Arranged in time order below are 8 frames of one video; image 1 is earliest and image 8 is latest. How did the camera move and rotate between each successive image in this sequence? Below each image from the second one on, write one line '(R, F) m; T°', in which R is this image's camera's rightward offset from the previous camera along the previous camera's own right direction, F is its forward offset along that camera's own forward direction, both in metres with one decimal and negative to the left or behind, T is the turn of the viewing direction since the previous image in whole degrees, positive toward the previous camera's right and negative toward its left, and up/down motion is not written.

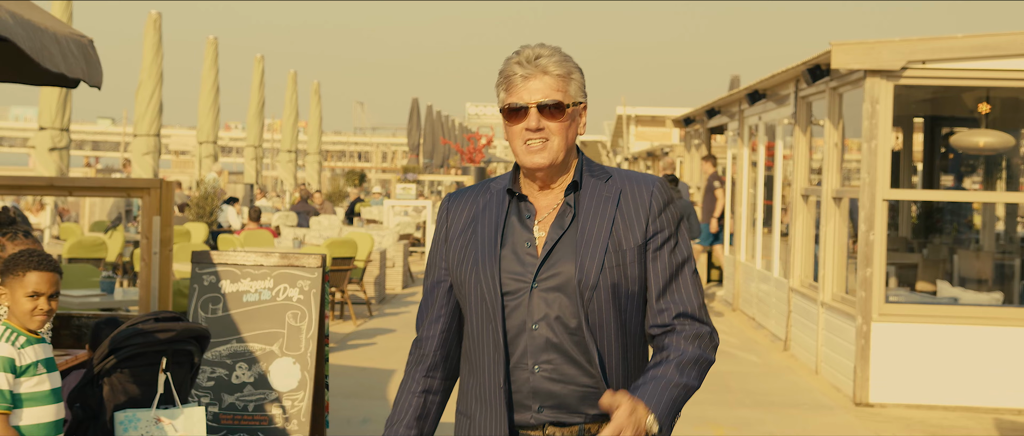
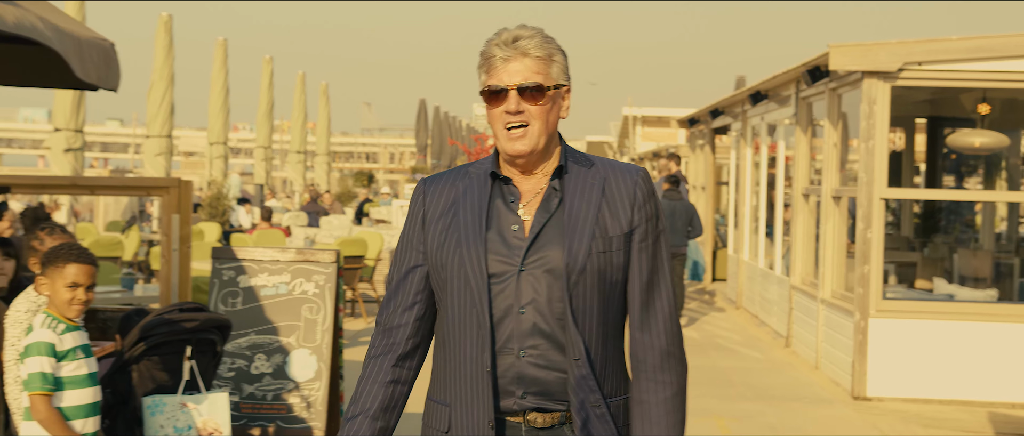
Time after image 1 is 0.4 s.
(0.0, -0.2) m; 0°
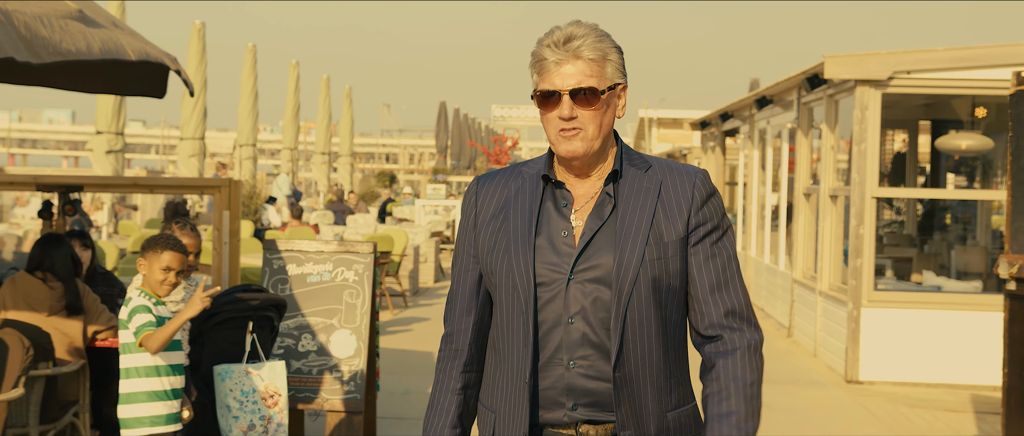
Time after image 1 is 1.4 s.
(0.0, -0.7) m; -1°
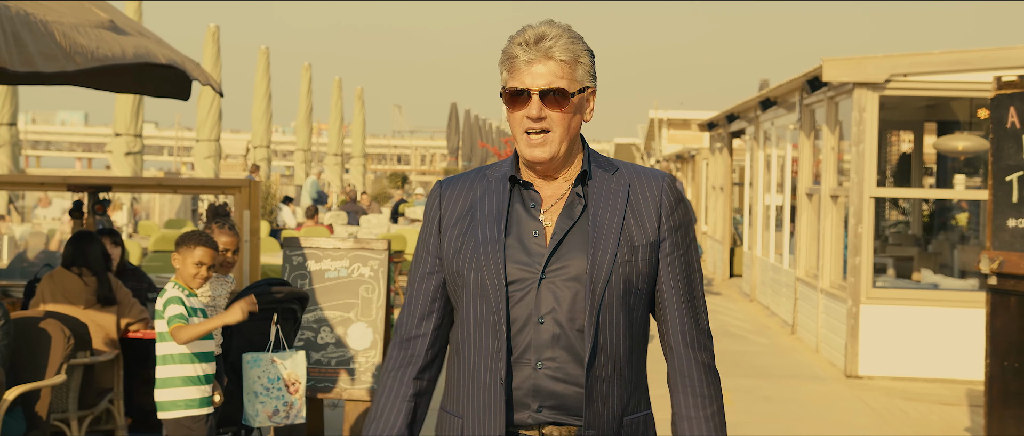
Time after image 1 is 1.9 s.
(0.0, -0.3) m; -1°
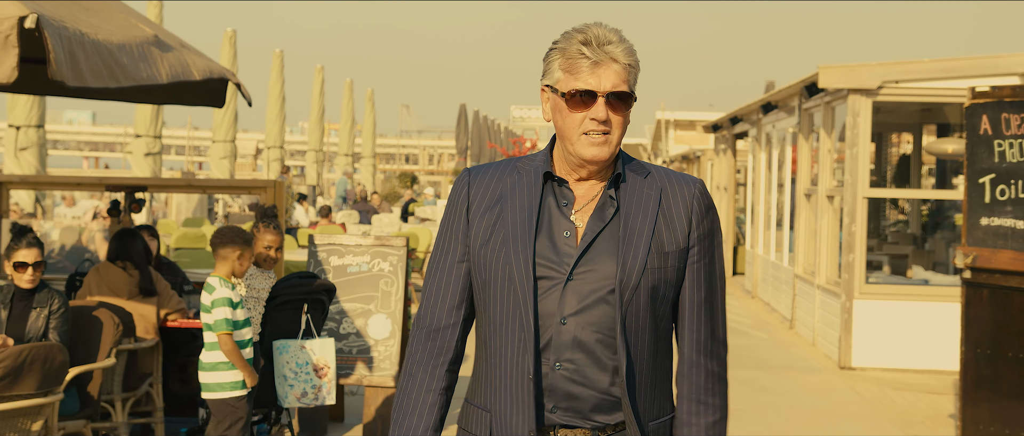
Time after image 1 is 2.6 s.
(0.0, -0.4) m; 0°
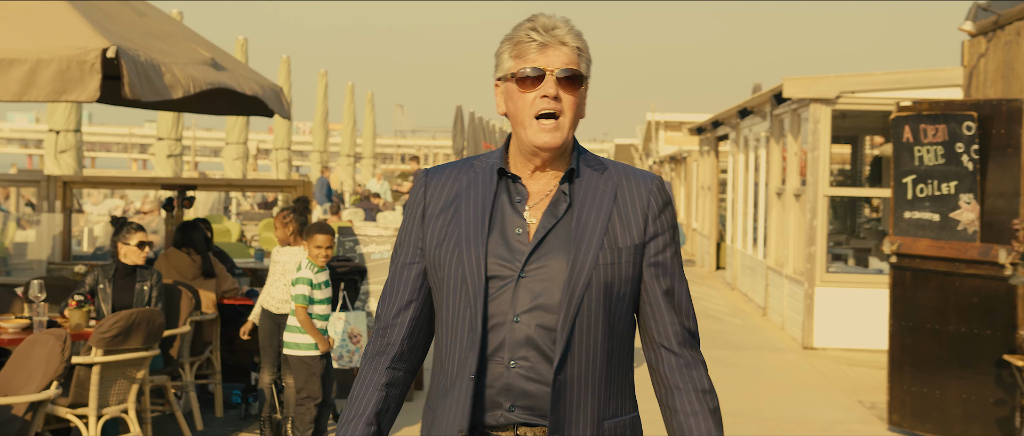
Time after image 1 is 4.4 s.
(-0.1, -1.1) m; 0°
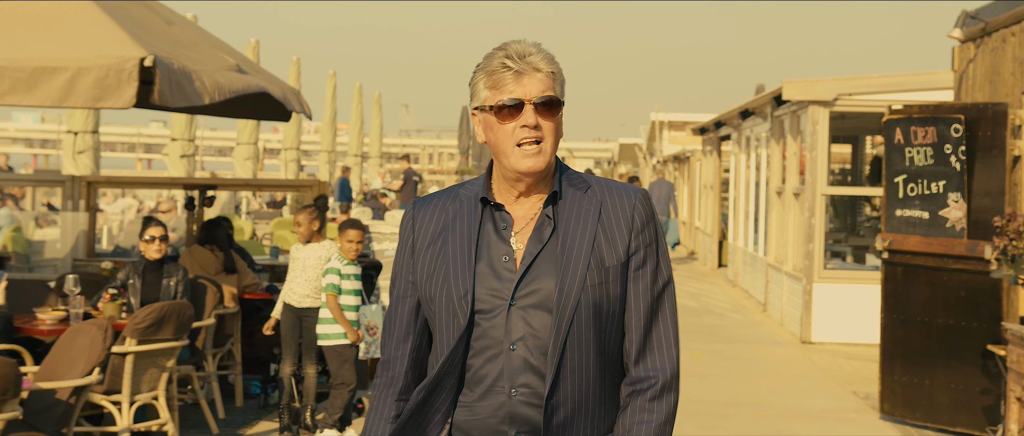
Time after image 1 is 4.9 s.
(0.0, -0.3) m; 0°
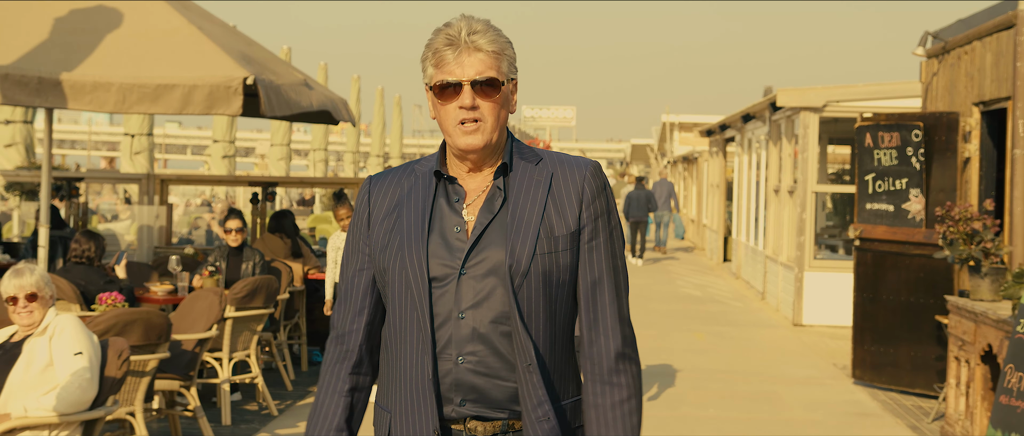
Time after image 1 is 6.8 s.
(-0.1, -1.2) m; -1°
